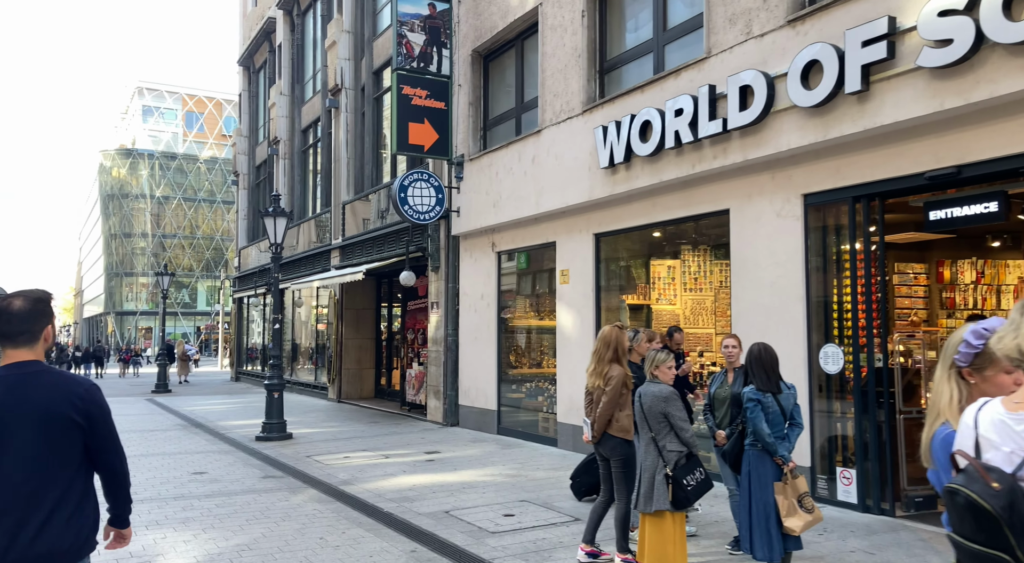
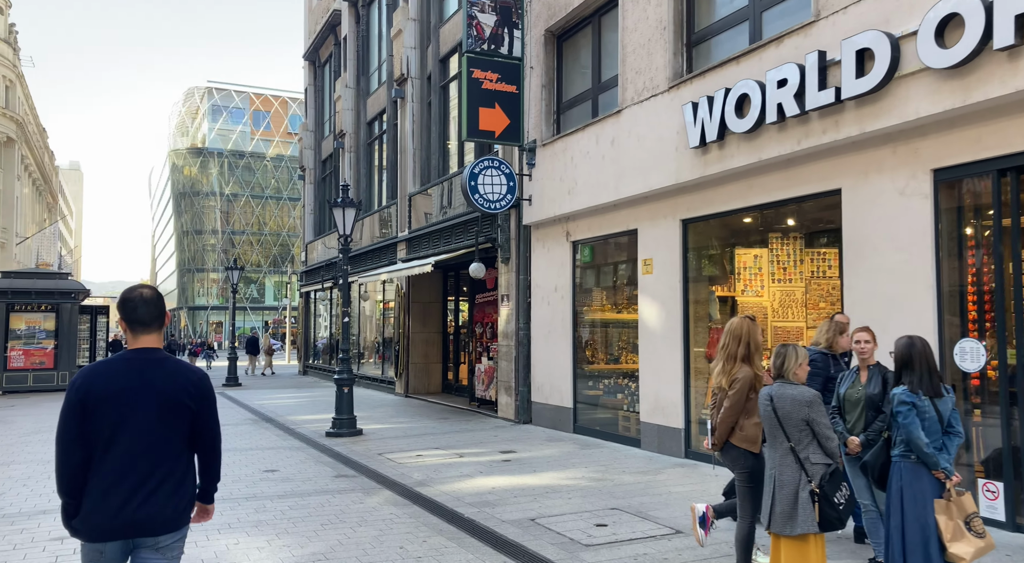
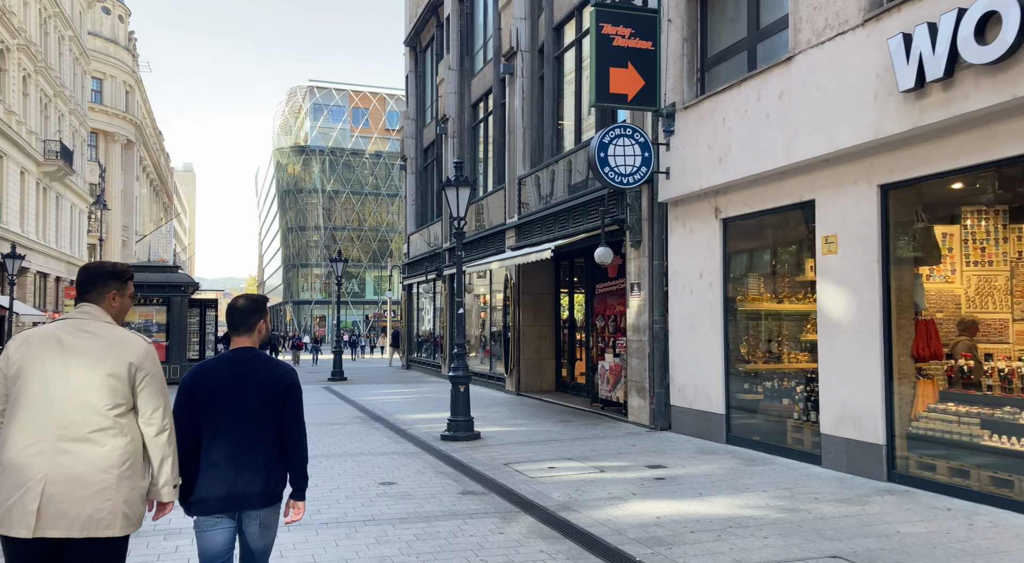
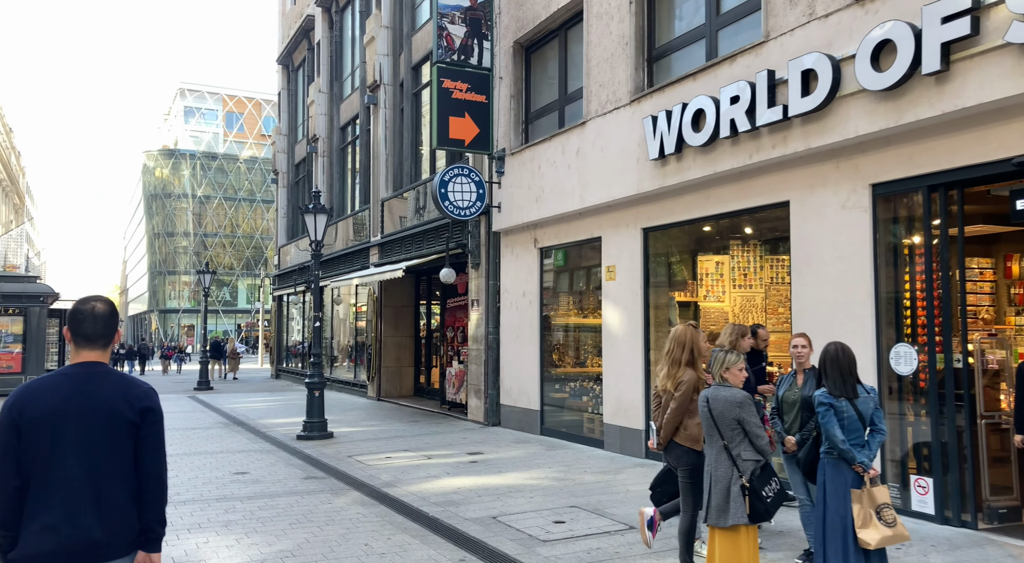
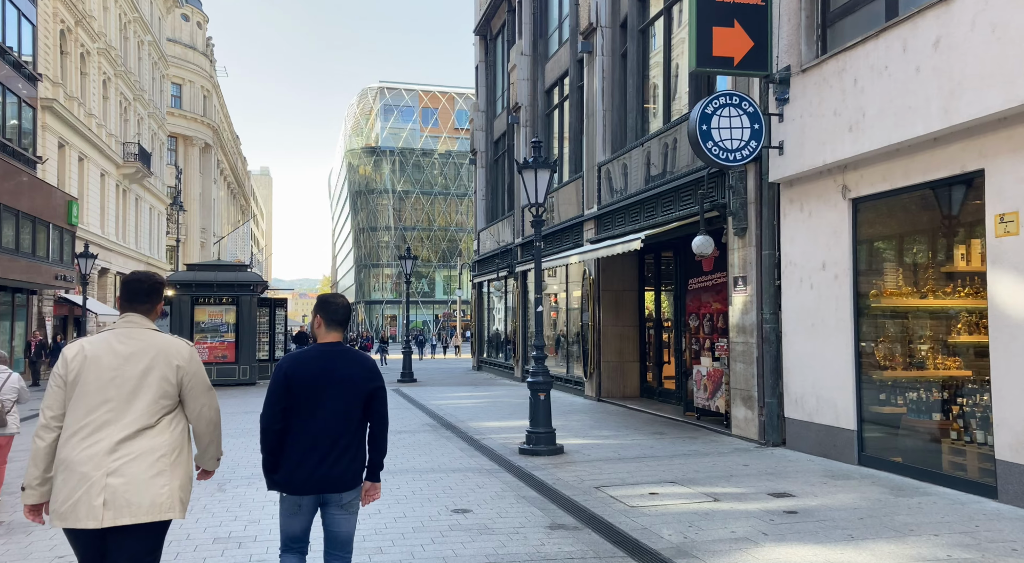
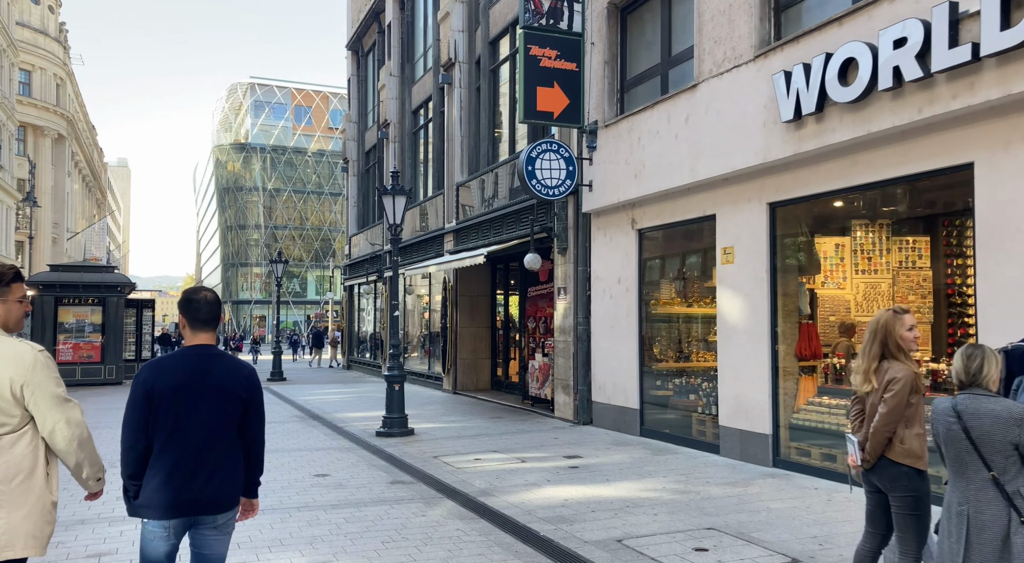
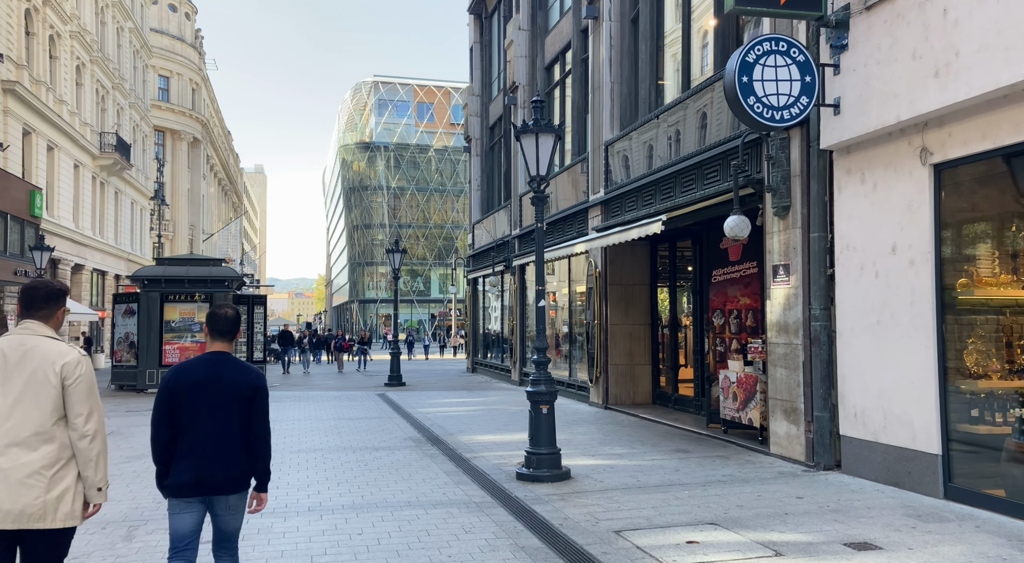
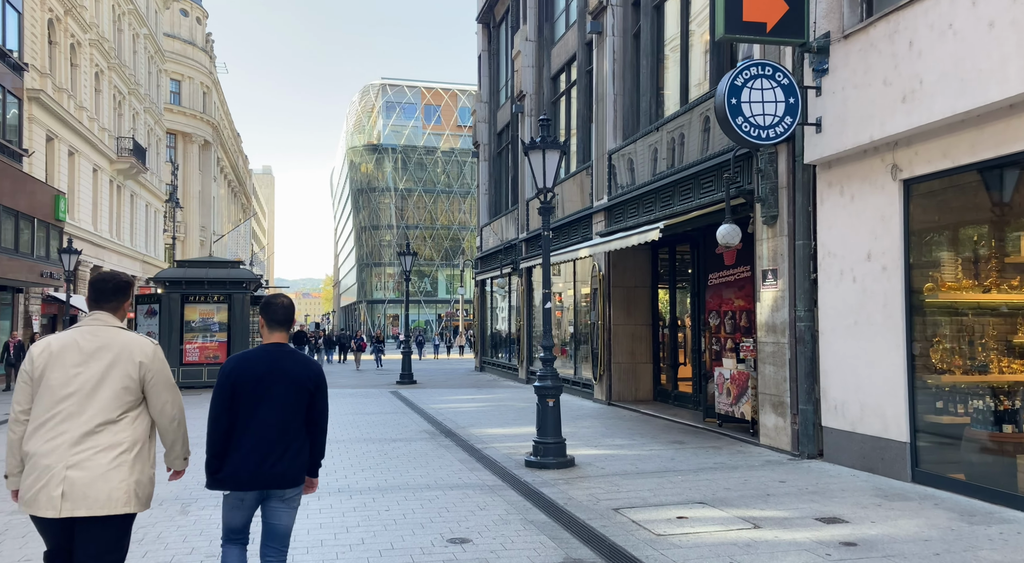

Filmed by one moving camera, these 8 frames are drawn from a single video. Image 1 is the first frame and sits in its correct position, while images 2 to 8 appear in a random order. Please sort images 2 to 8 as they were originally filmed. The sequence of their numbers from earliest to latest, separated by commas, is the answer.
4, 2, 6, 3, 5, 8, 7
